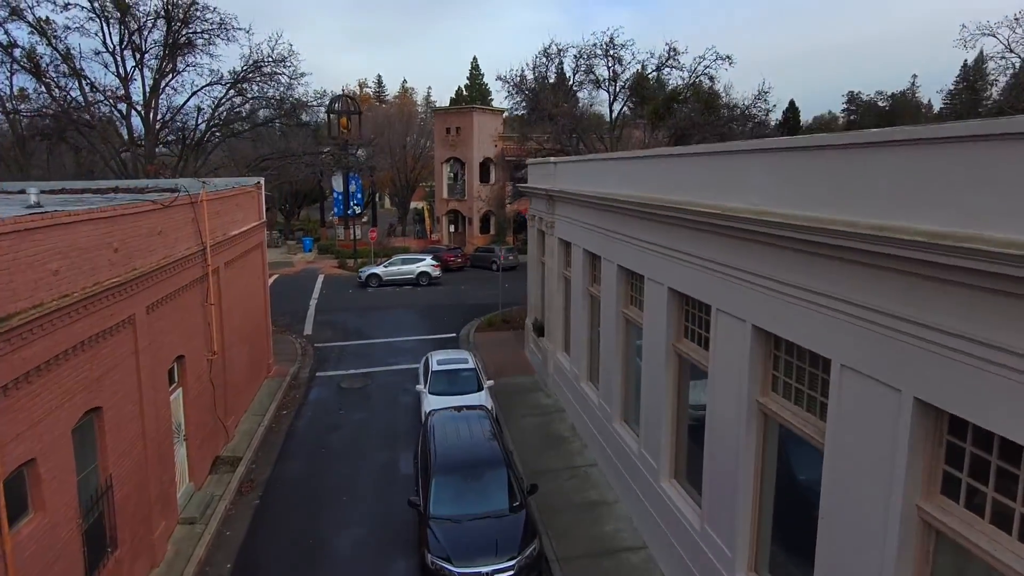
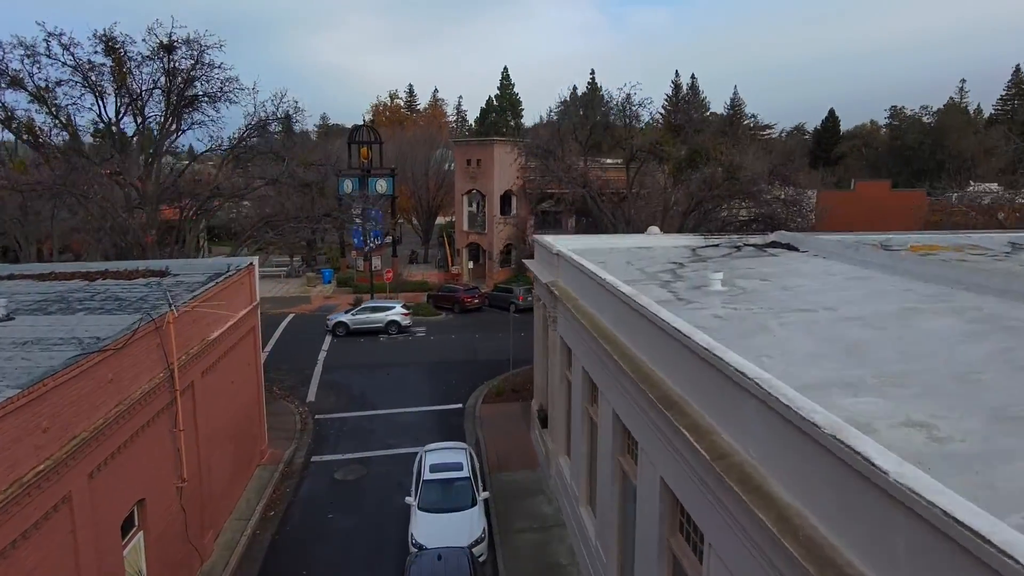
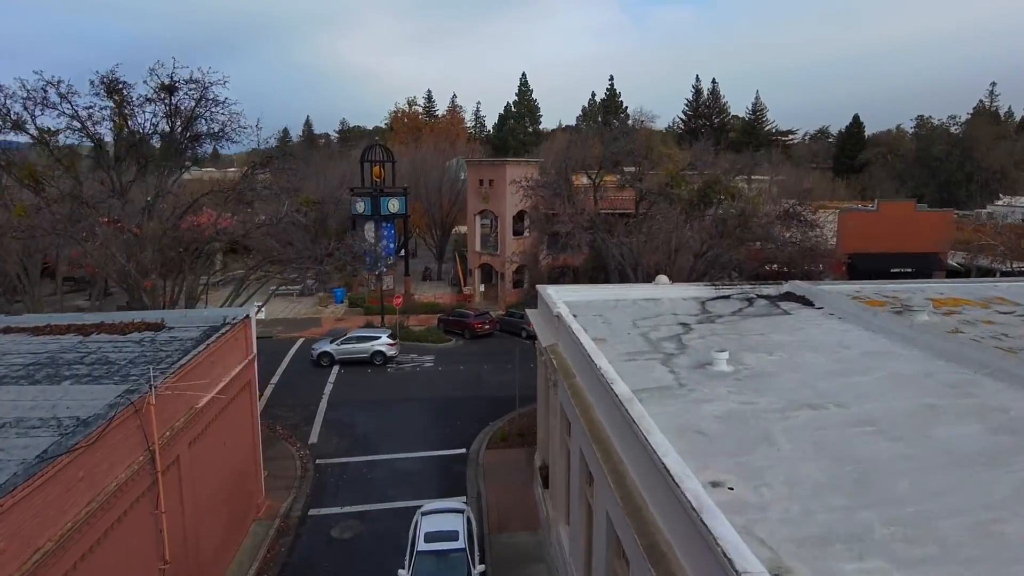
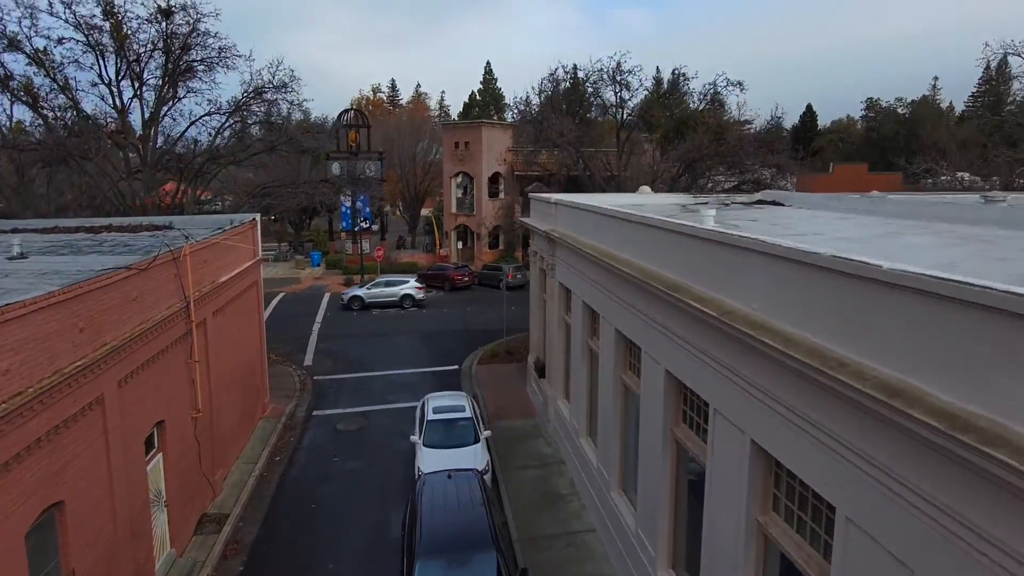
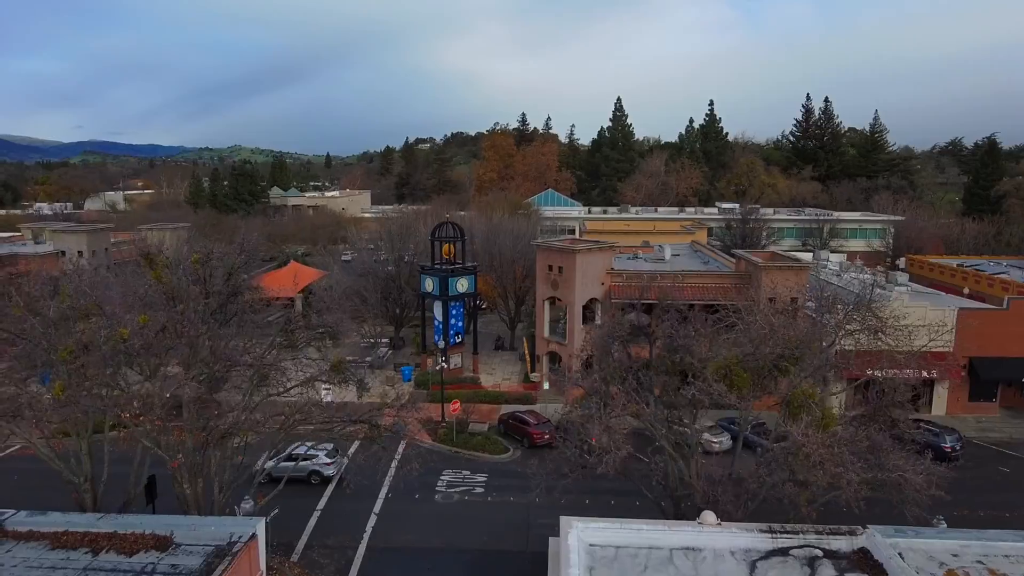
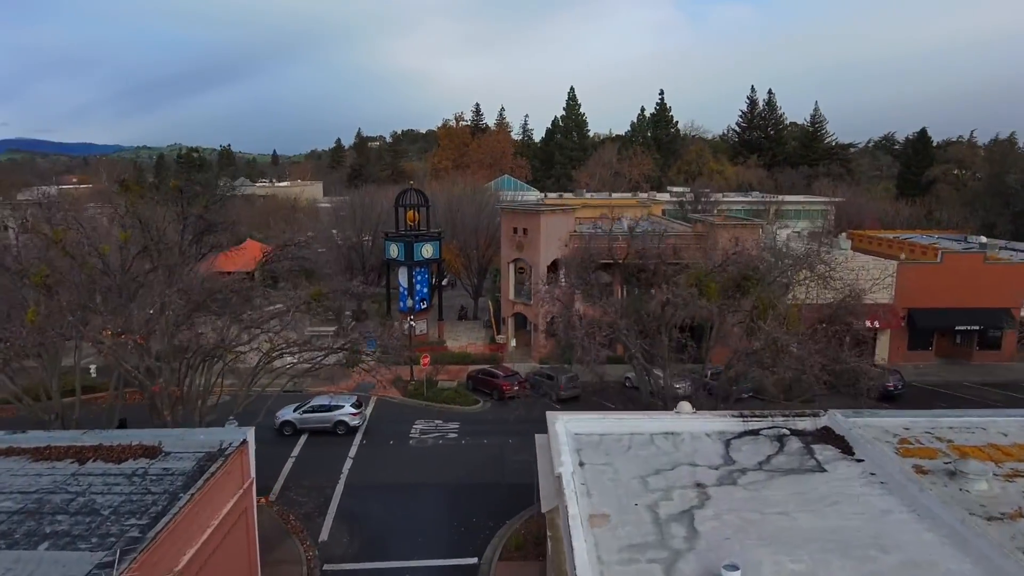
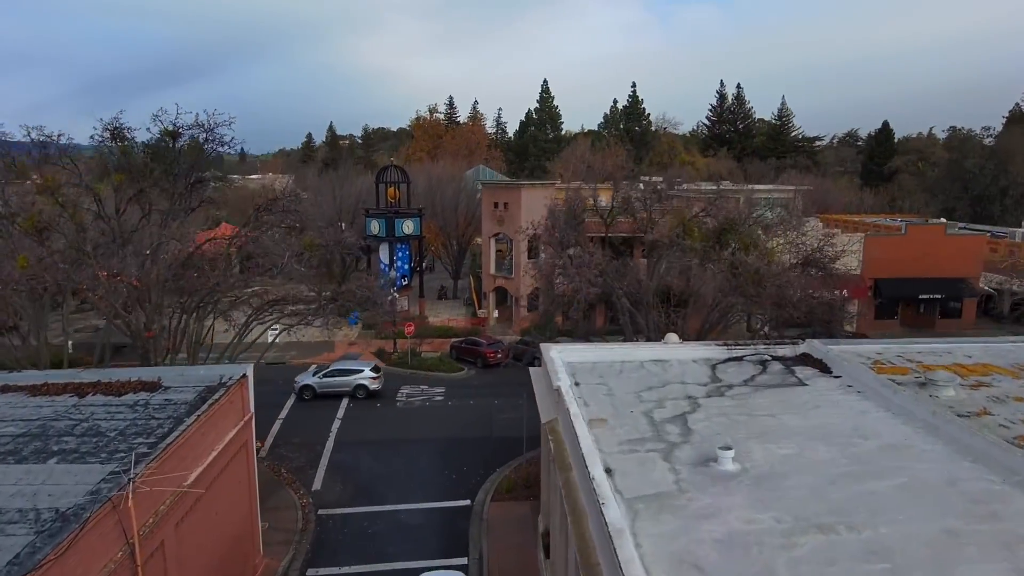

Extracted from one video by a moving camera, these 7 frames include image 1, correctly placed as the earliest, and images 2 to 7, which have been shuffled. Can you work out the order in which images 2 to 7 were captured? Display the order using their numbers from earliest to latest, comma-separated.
4, 2, 3, 7, 6, 5
